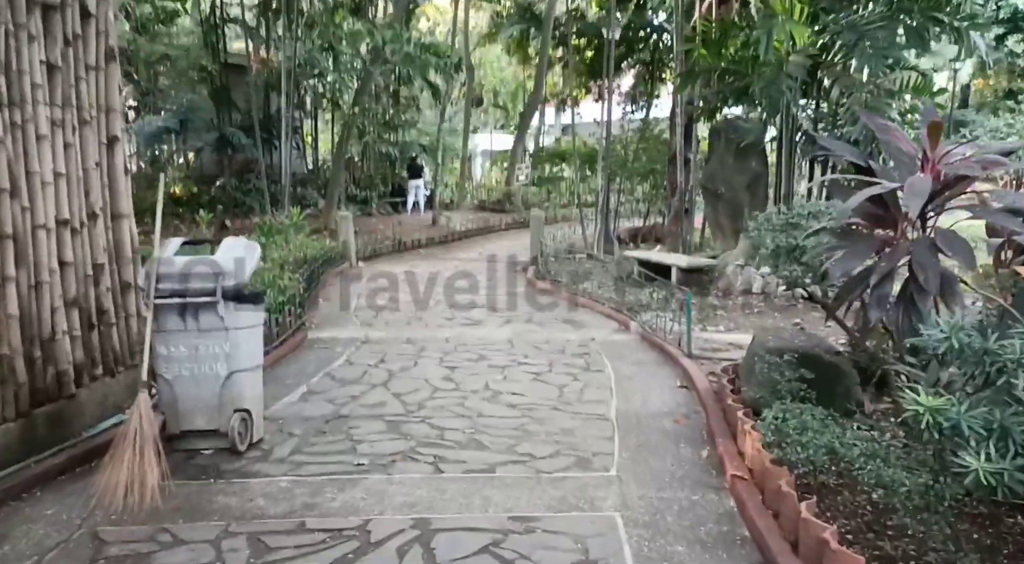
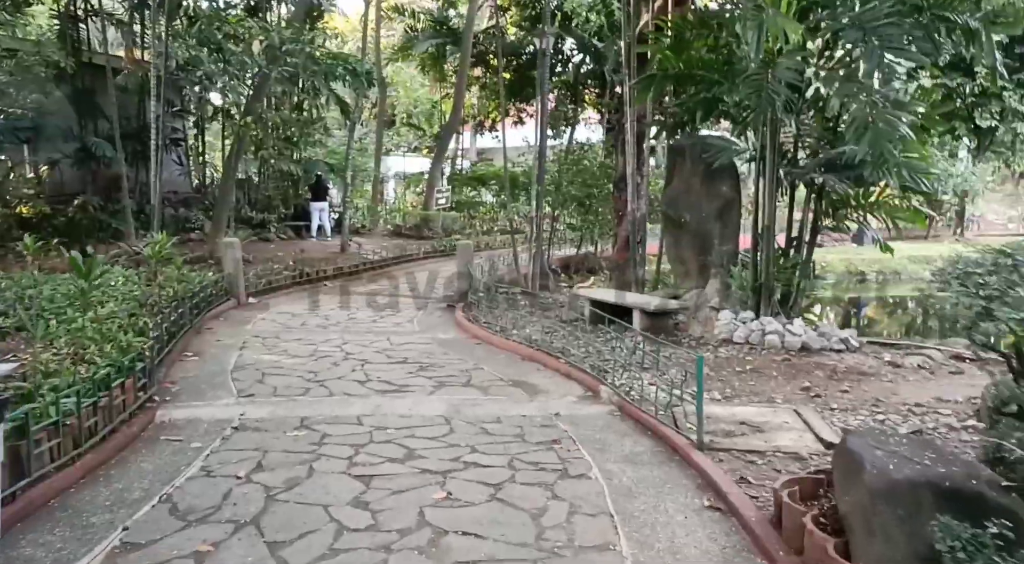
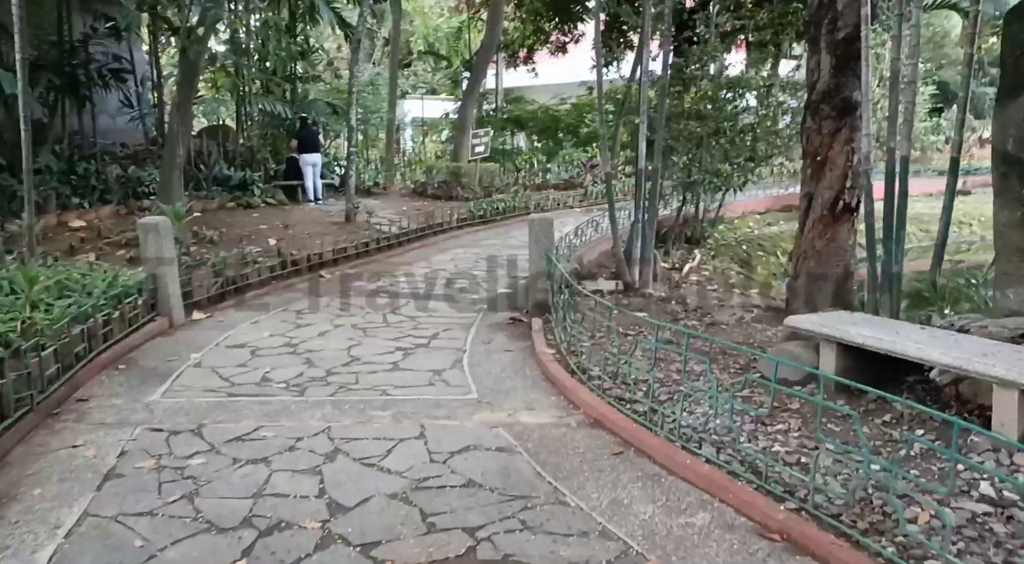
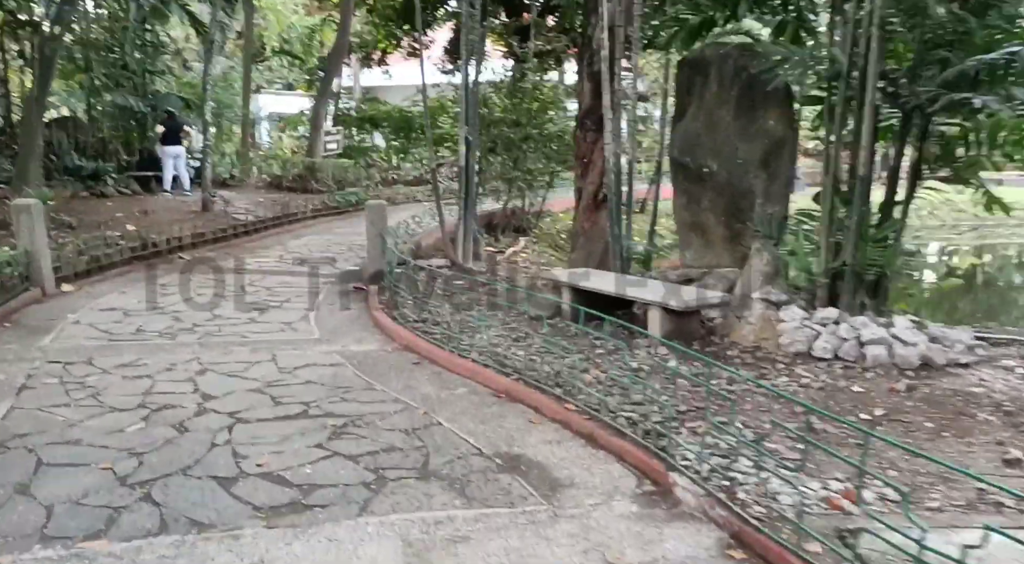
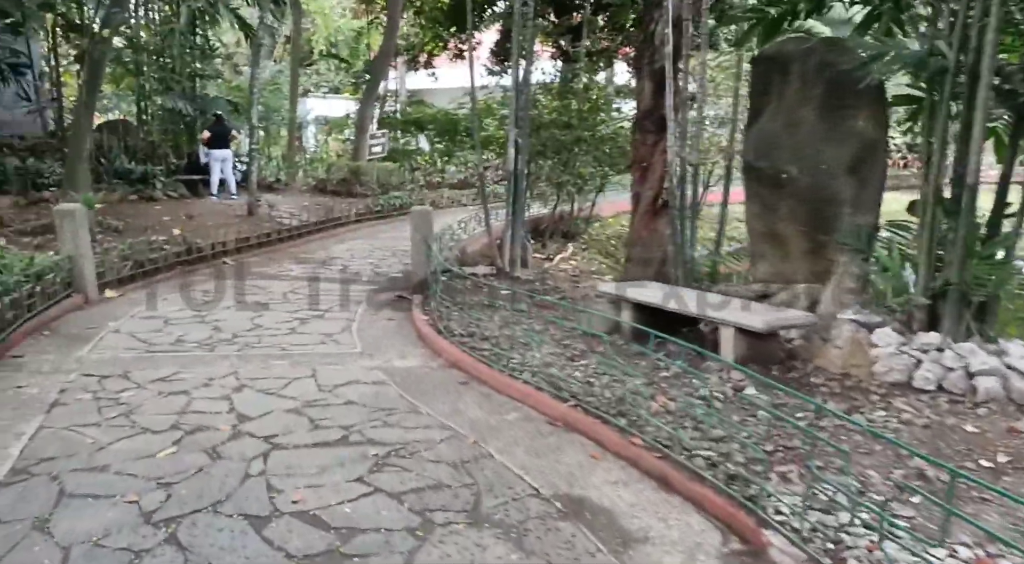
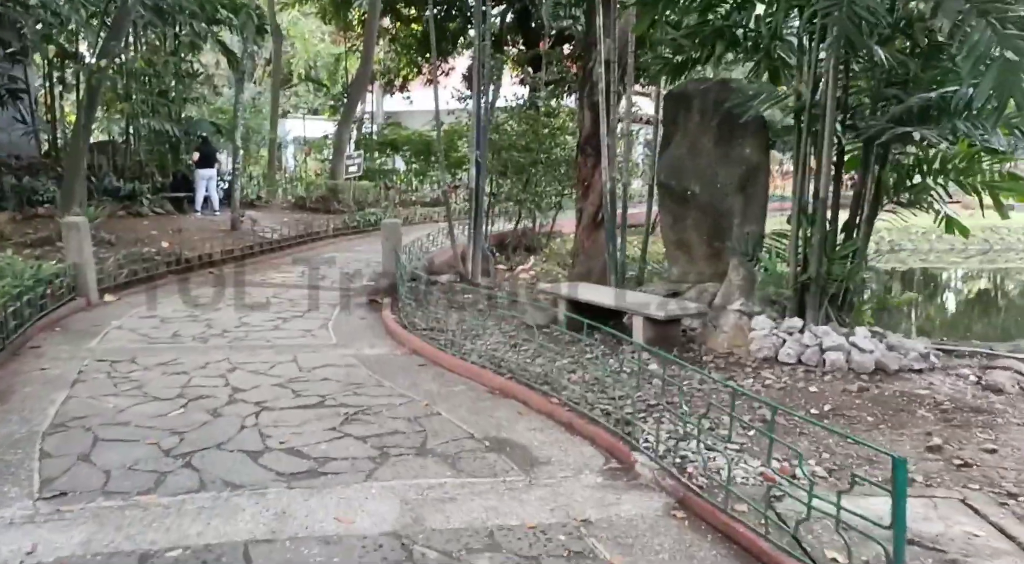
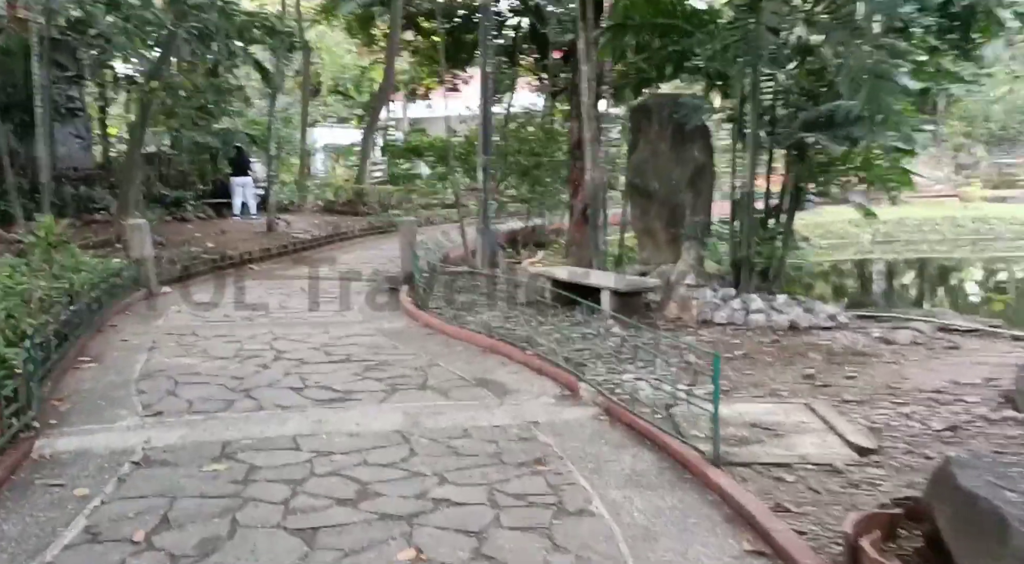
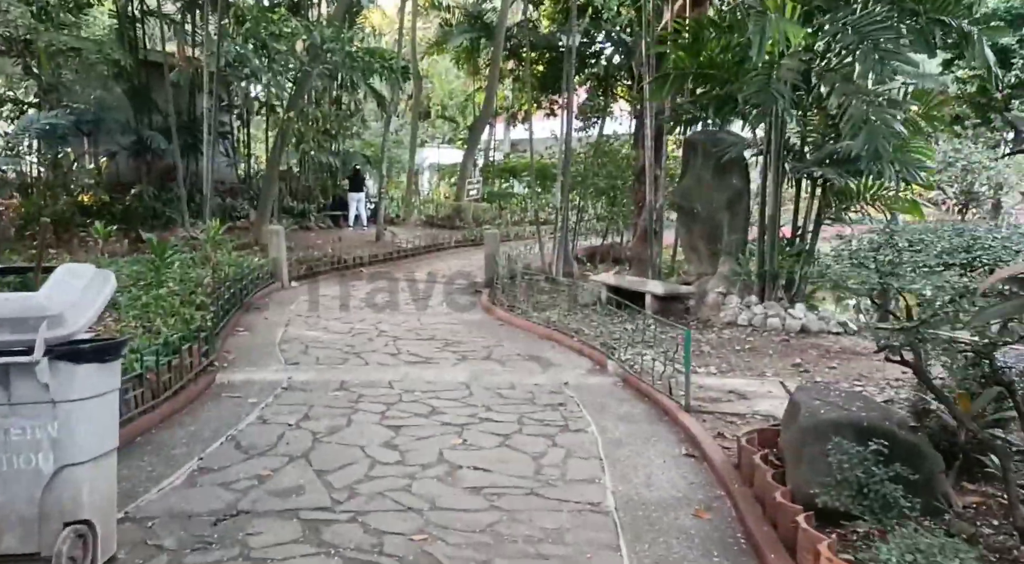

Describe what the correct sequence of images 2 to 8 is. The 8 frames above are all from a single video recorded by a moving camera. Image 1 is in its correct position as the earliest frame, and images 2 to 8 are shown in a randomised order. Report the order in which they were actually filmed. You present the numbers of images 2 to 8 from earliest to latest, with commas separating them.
8, 2, 7, 6, 4, 5, 3
